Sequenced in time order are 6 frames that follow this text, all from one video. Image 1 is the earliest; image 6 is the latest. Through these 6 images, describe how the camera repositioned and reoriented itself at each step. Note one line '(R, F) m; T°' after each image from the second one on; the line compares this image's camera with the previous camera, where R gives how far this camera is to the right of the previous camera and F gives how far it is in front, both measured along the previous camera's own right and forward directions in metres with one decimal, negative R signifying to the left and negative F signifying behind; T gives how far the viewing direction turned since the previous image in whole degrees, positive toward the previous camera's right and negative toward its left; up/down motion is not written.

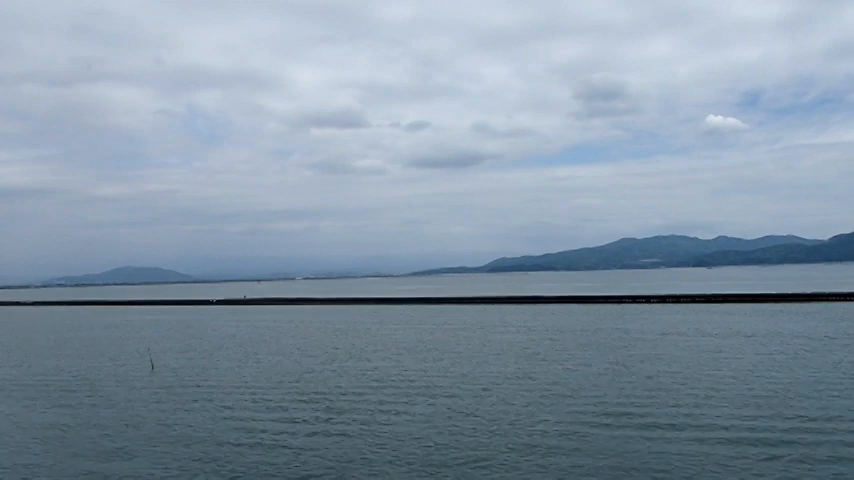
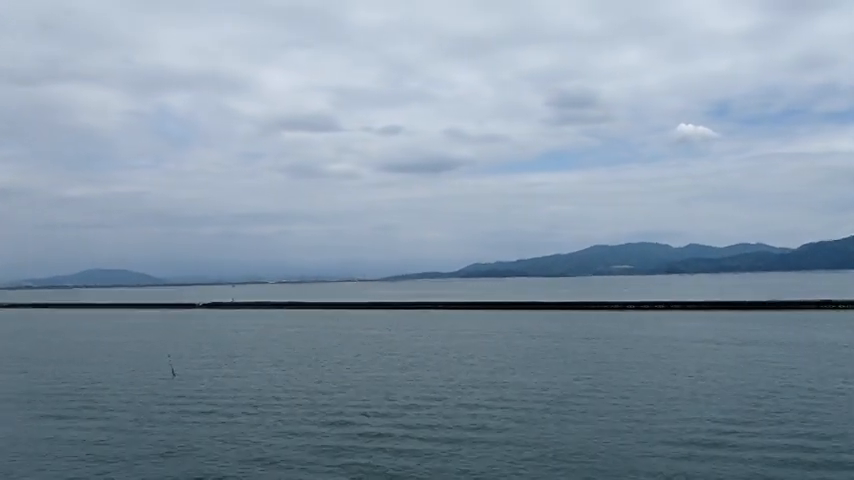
(+0.5, 0.0) m; +2°
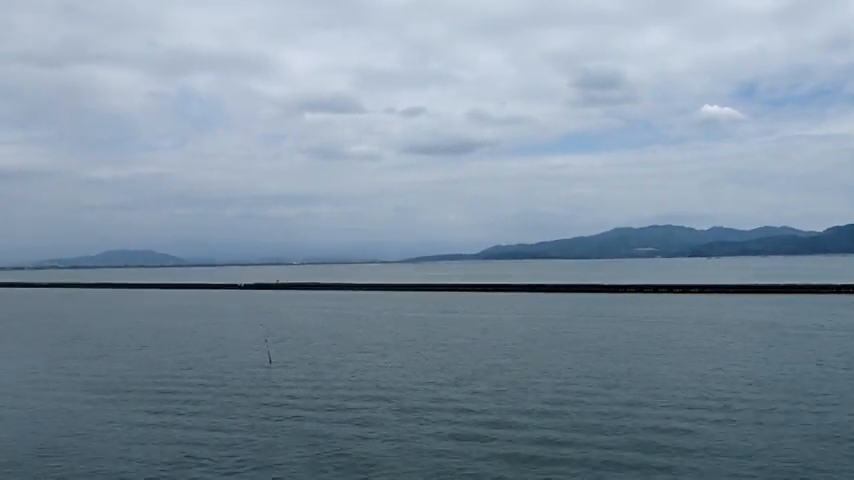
(-1.0, +0.2) m; -2°
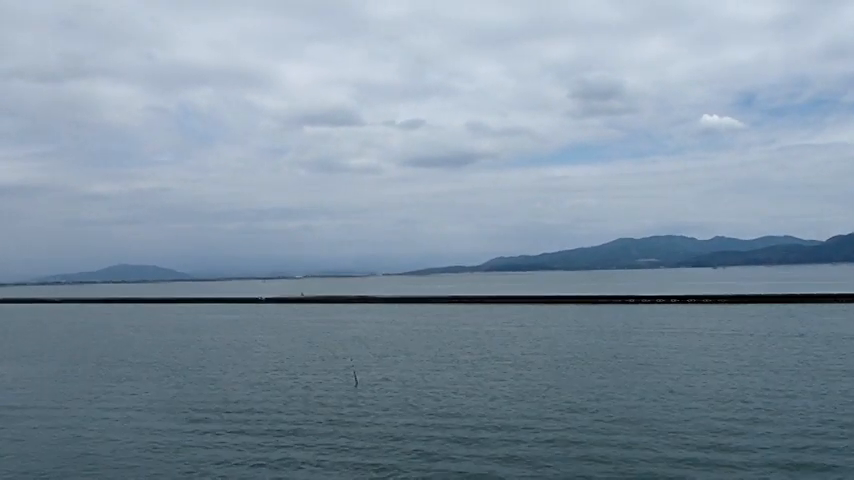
(-1.8, +1.2) m; 0°
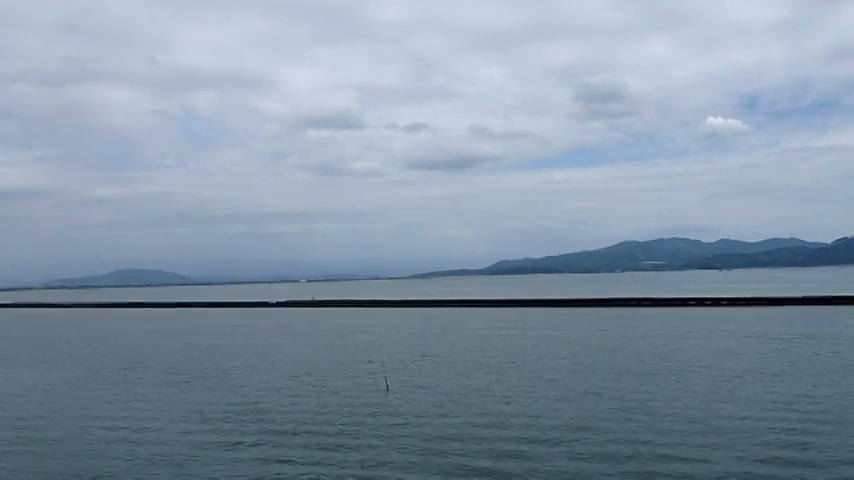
(+1.9, +0.5) m; -1°
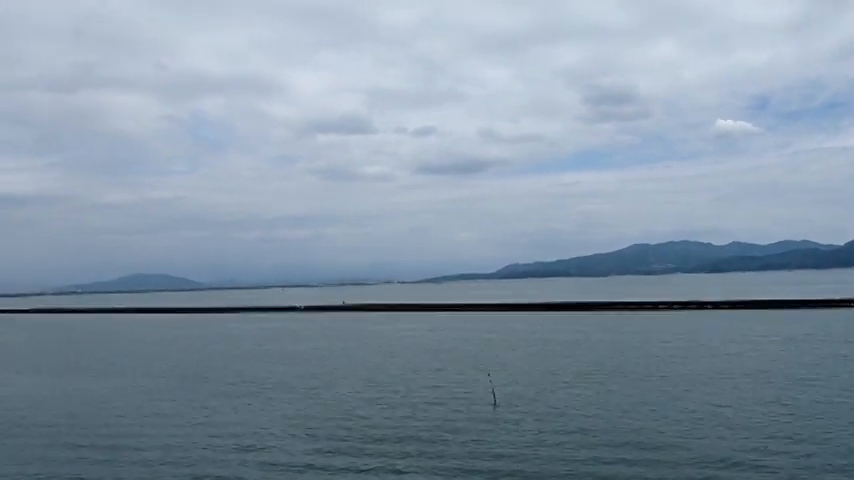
(-2.1, +1.4) m; 0°
